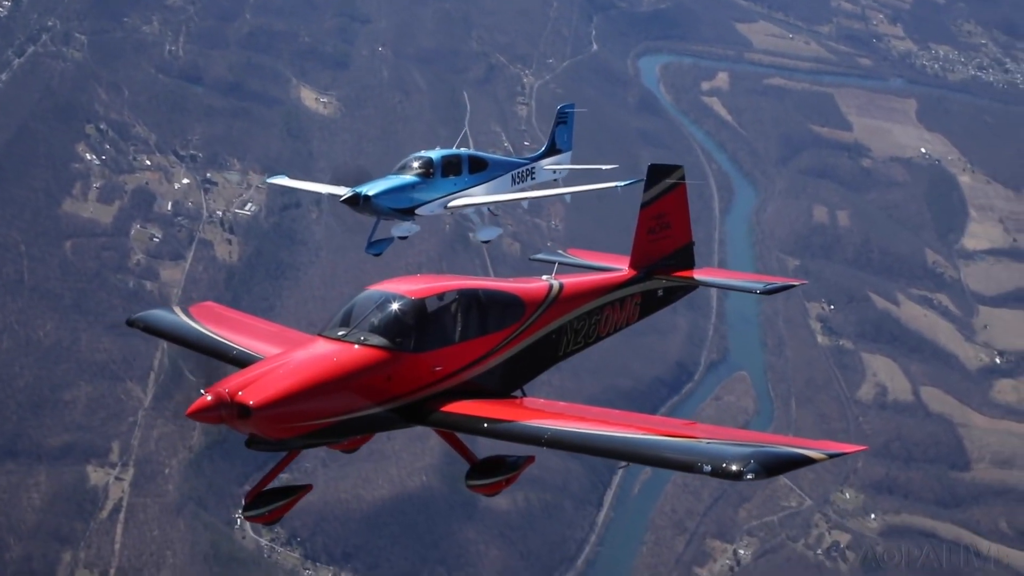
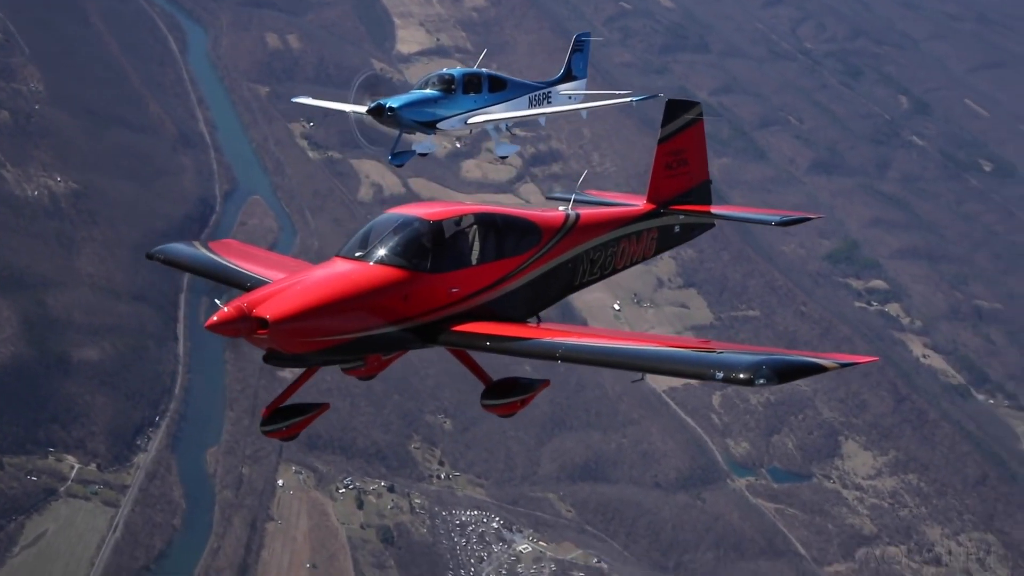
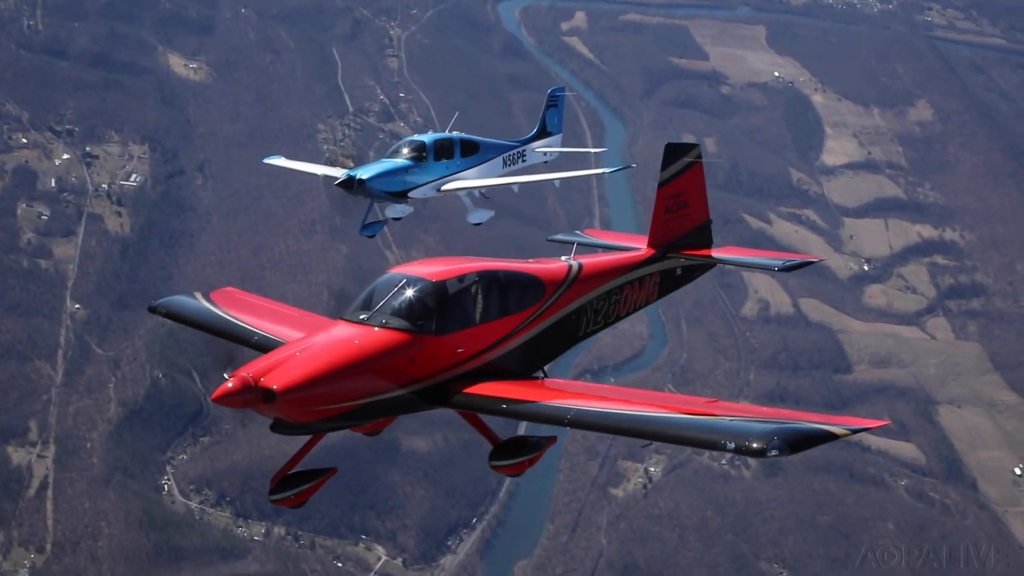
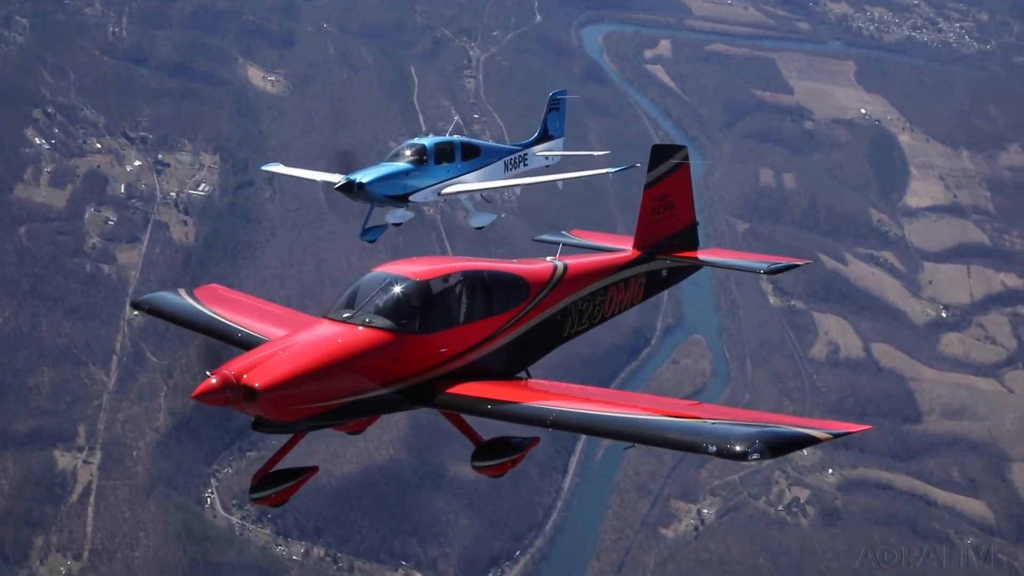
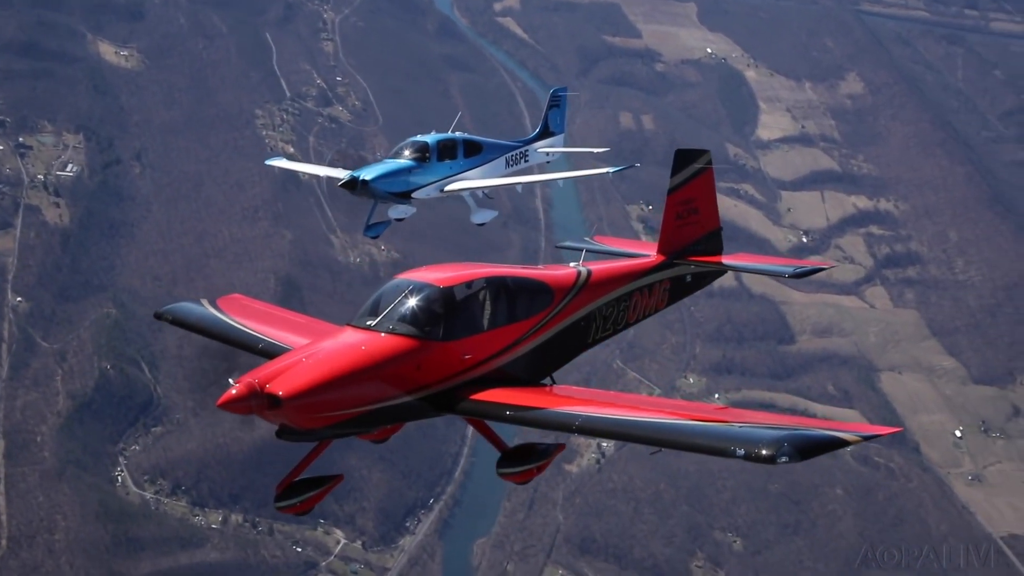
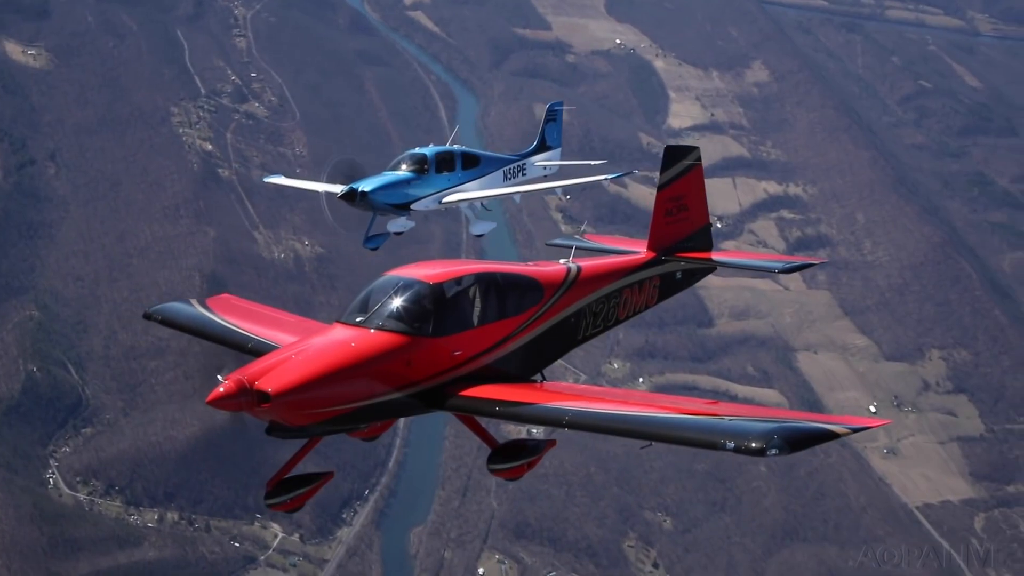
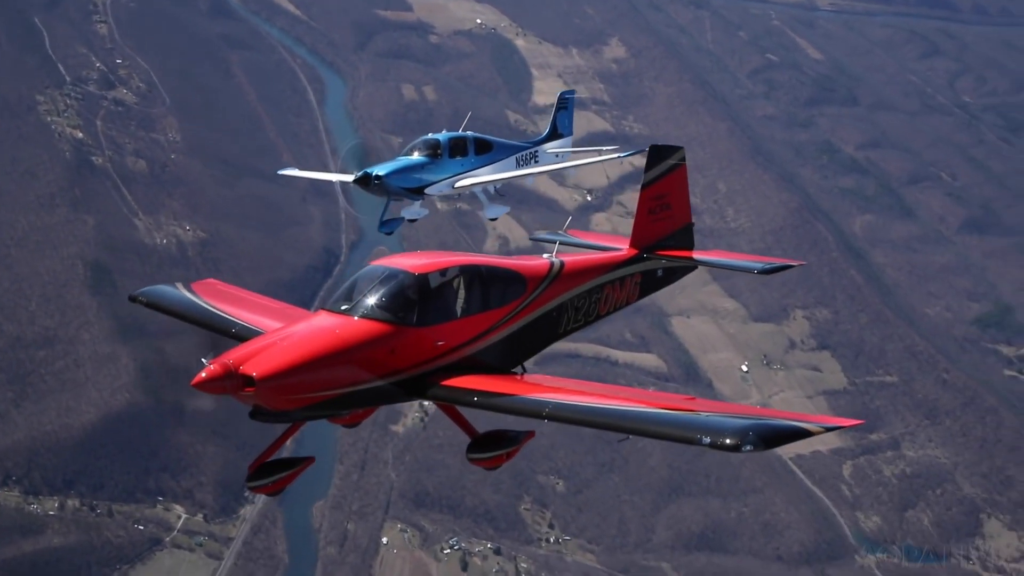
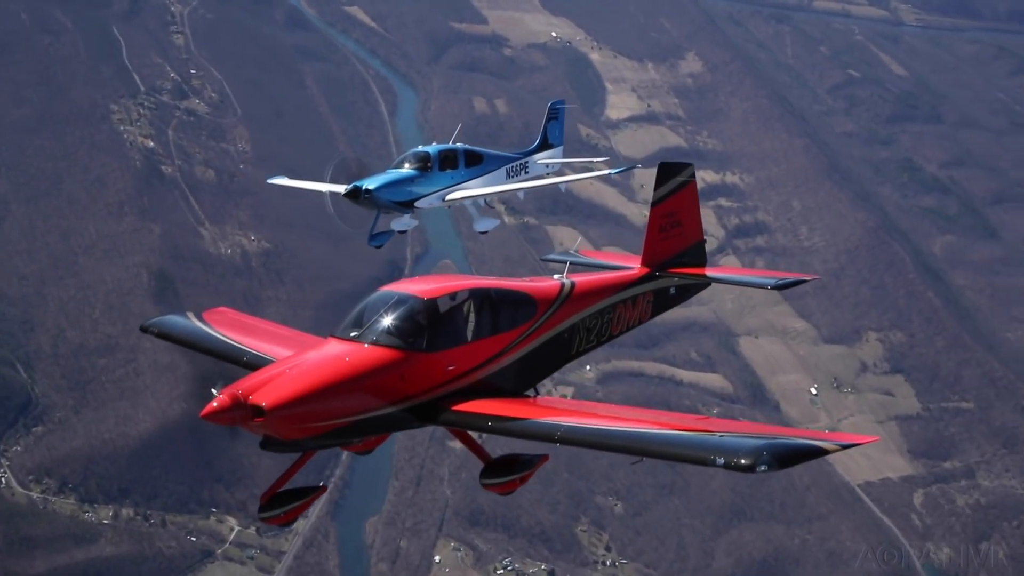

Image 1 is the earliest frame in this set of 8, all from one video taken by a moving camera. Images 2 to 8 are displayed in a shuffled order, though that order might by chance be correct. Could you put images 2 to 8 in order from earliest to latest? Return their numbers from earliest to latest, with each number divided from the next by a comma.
4, 3, 5, 6, 8, 7, 2
